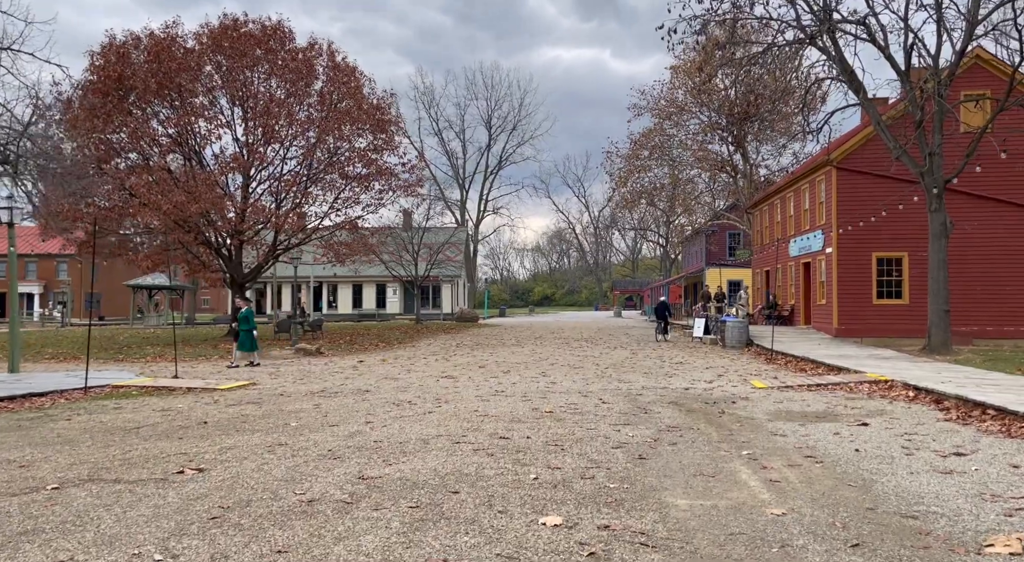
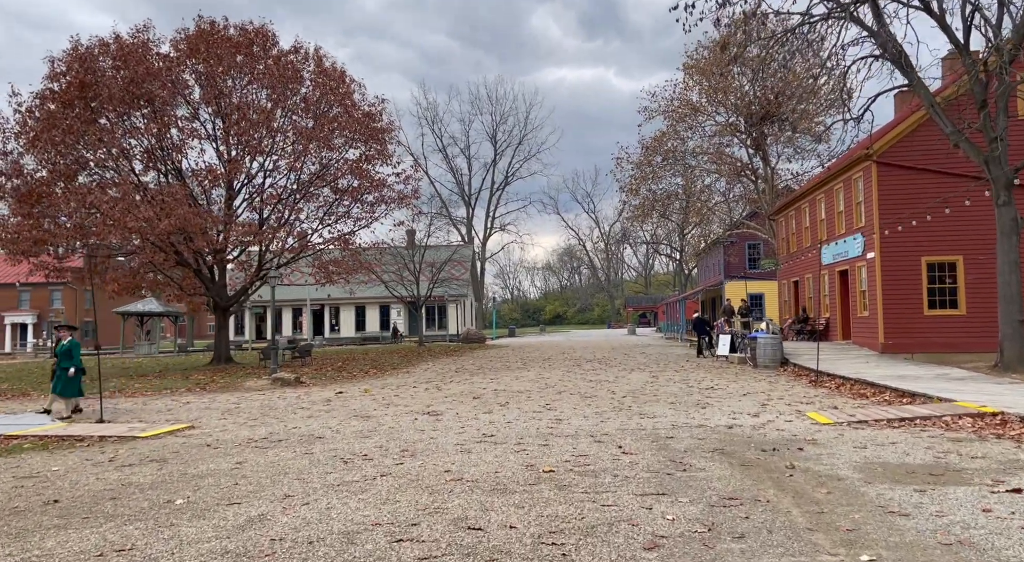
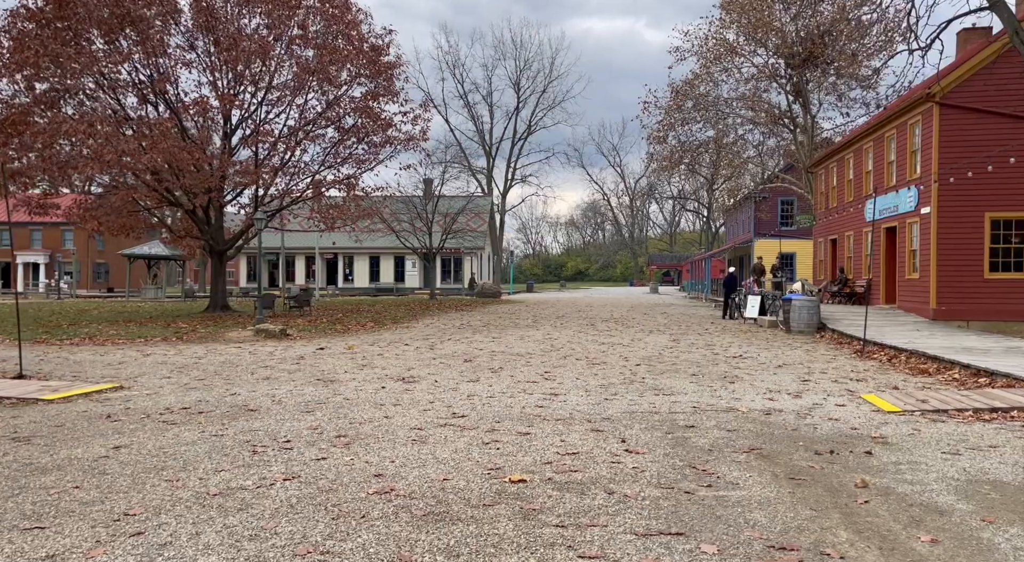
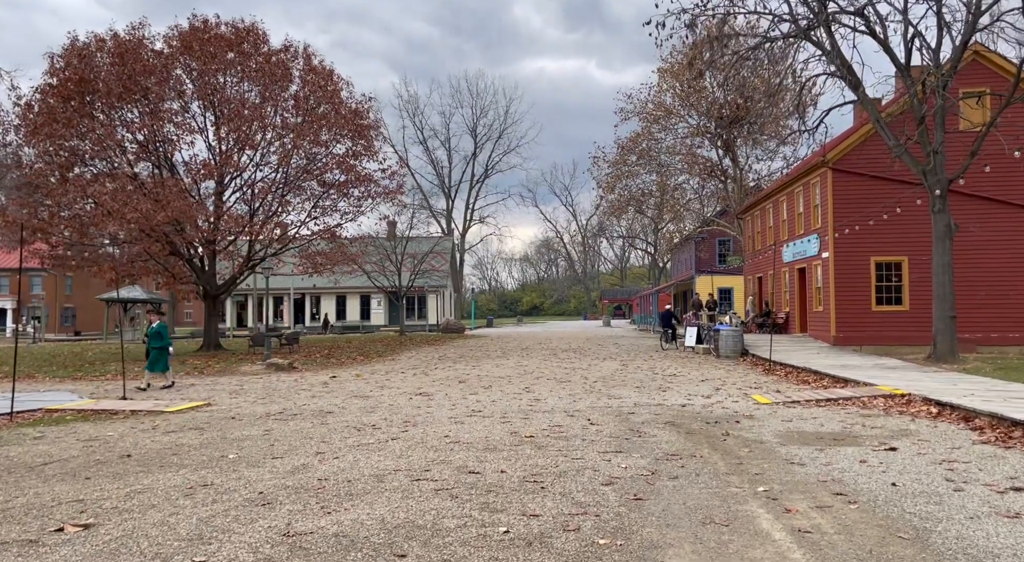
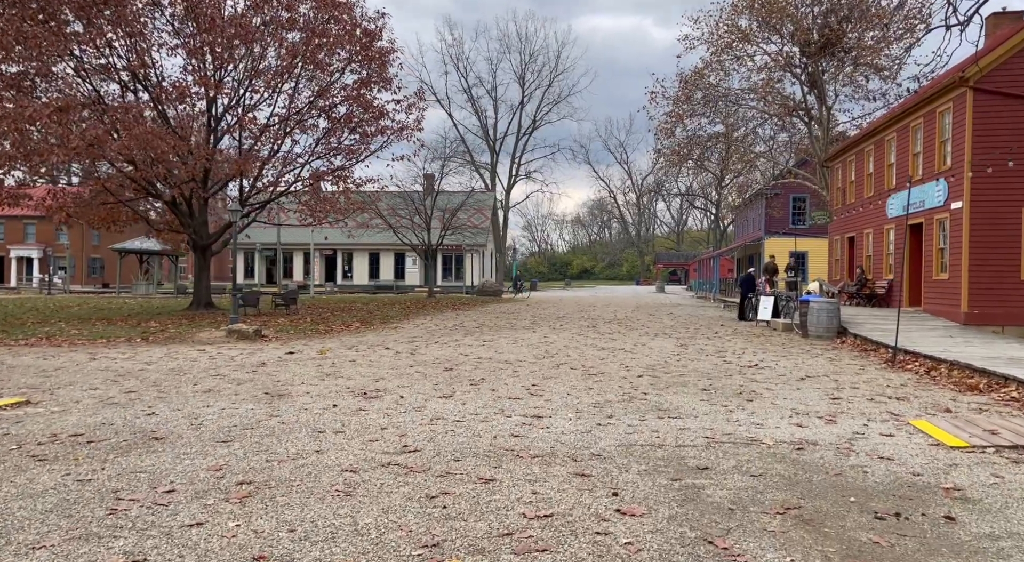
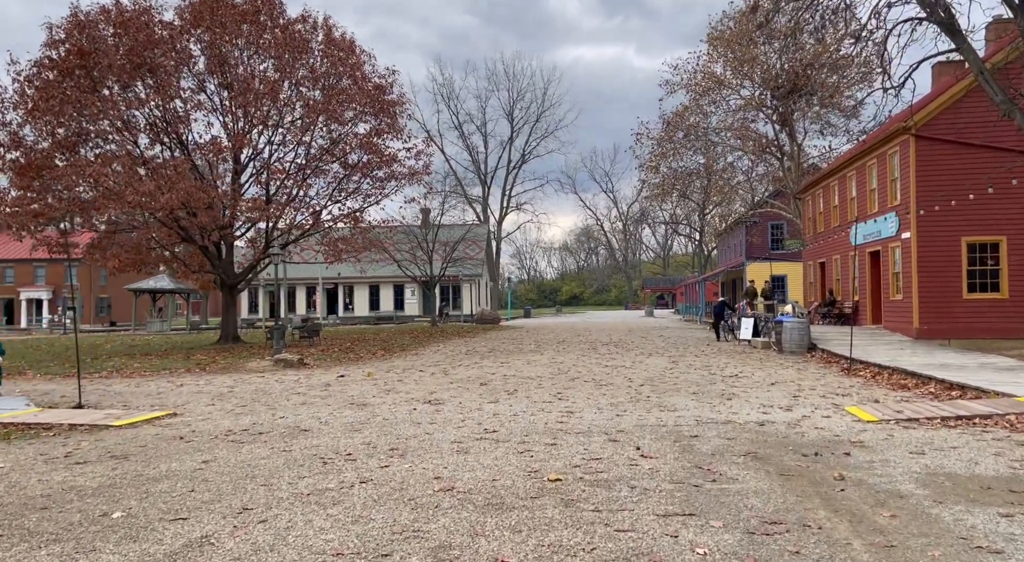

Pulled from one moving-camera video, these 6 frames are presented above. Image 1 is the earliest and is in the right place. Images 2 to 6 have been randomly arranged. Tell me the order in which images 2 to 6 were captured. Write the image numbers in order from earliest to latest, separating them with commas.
4, 2, 6, 3, 5
